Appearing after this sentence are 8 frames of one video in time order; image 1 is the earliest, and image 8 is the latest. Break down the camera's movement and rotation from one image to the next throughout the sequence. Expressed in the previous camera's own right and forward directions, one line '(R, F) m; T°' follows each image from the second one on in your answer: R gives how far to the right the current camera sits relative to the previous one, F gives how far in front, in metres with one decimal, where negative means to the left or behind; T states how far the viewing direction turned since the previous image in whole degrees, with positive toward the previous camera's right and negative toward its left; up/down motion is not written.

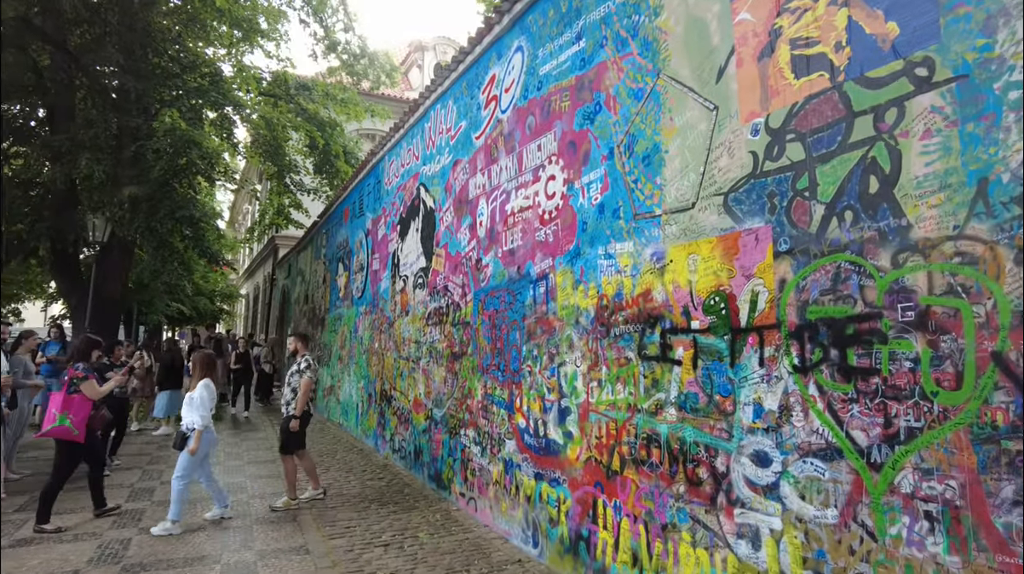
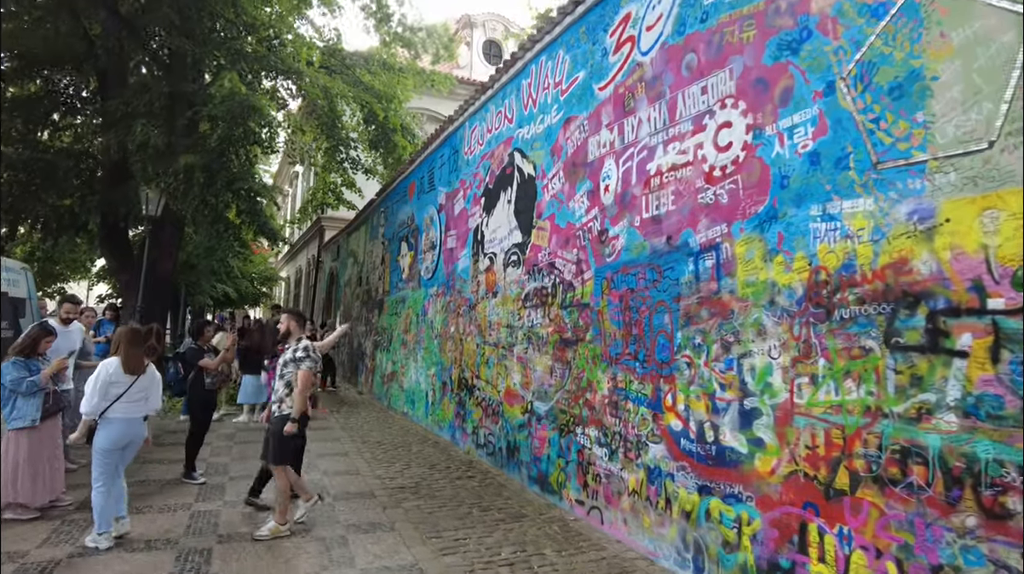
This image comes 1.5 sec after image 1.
(-0.9, +0.9) m; -2°
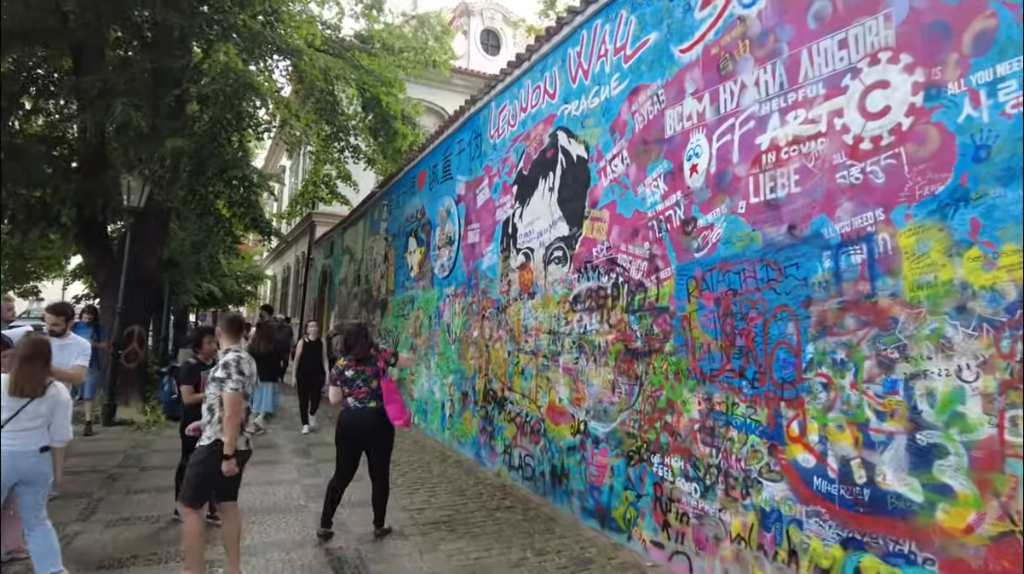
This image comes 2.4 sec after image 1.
(-0.6, +0.9) m; +2°
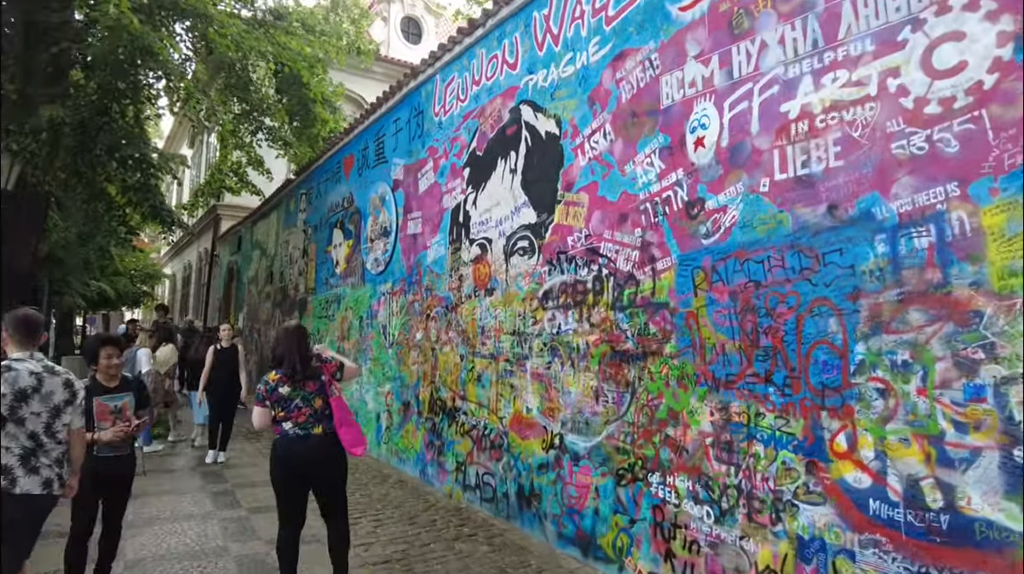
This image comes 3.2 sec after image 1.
(-0.4, +0.8) m; +8°
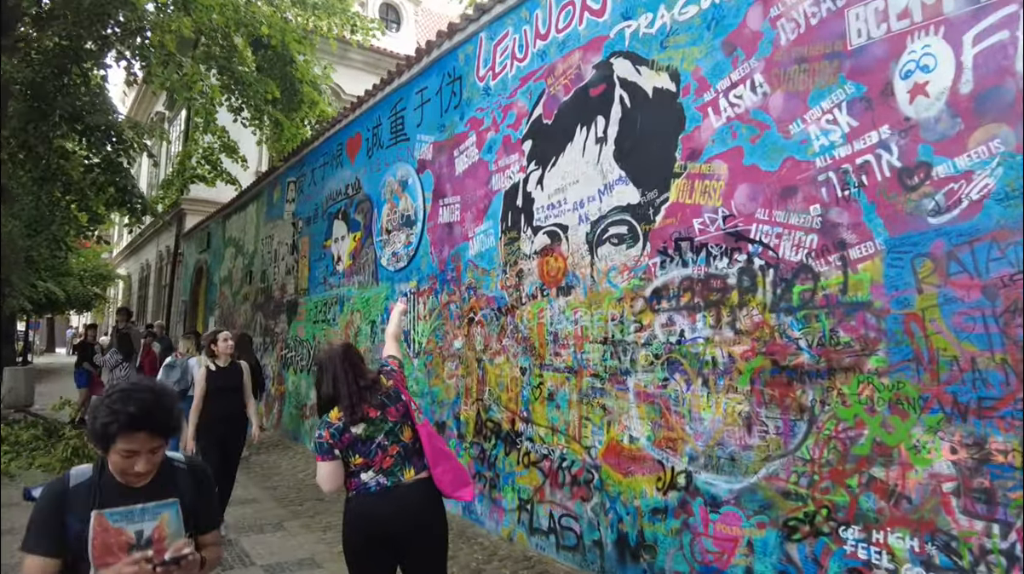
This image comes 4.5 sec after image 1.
(-0.9, +1.1) m; +4°
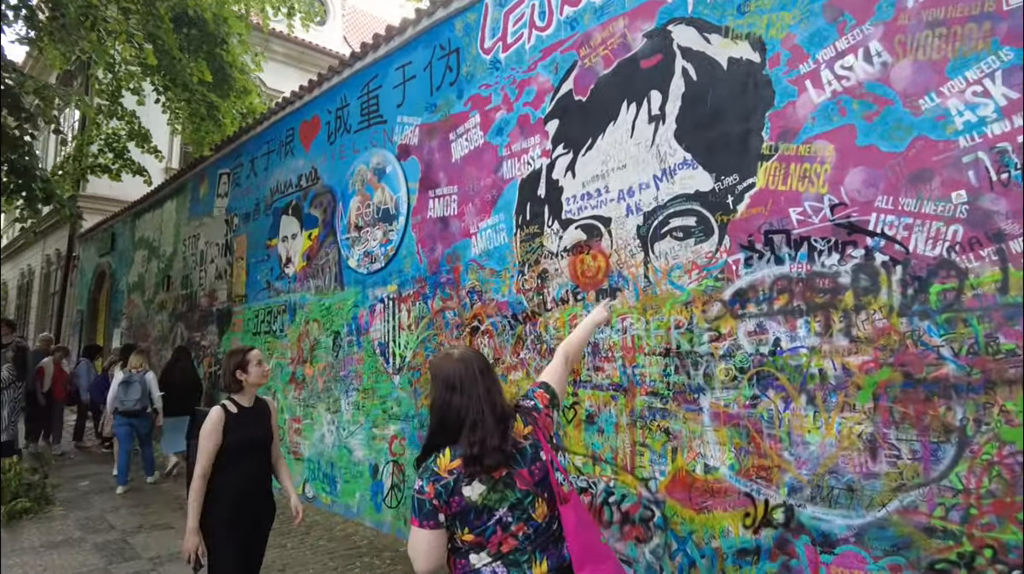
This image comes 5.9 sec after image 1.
(-0.8, +0.8) m; +8°
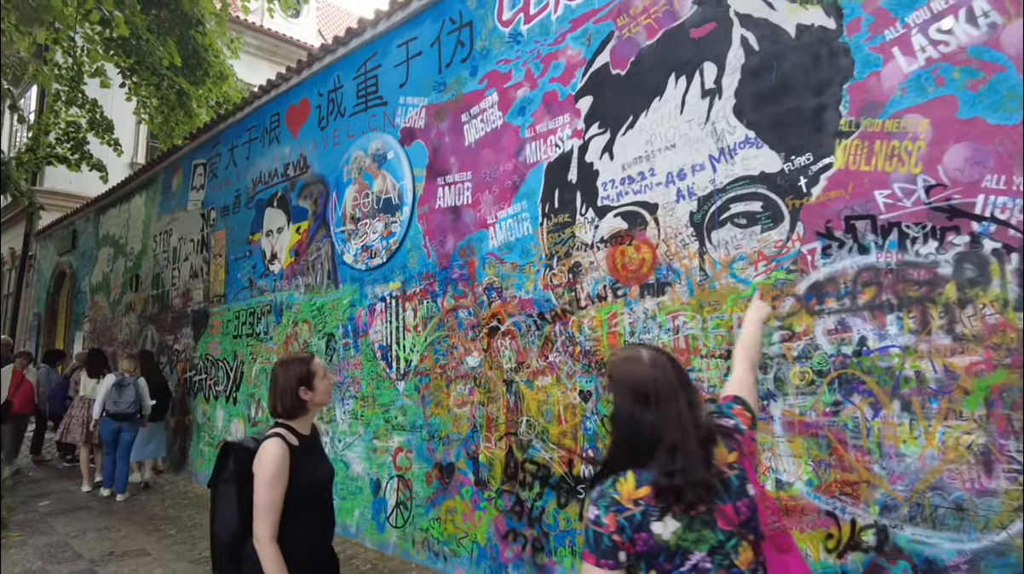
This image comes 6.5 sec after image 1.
(-0.4, +0.5) m; +3°
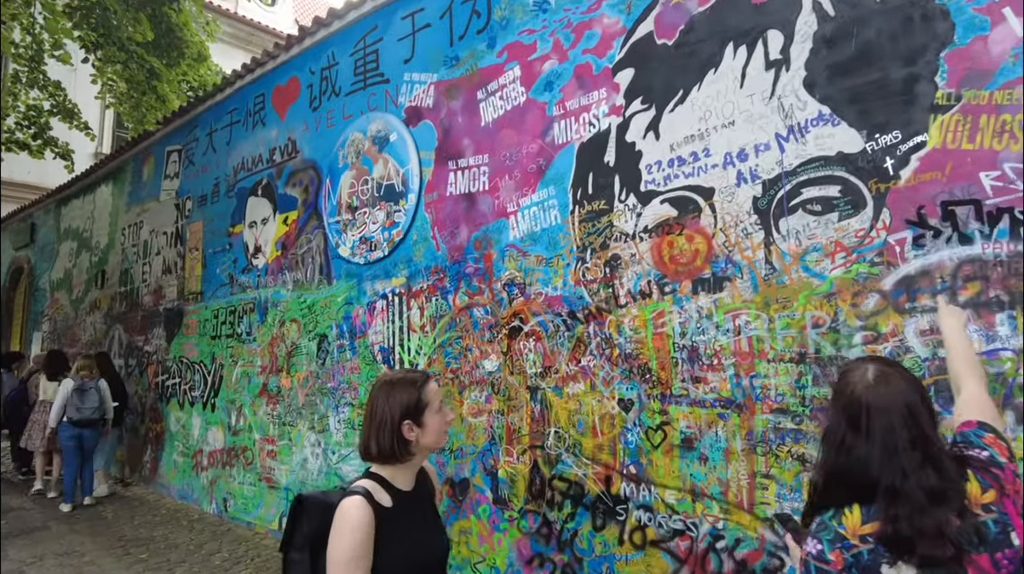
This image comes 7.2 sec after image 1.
(-0.3, +0.5) m; +3°
